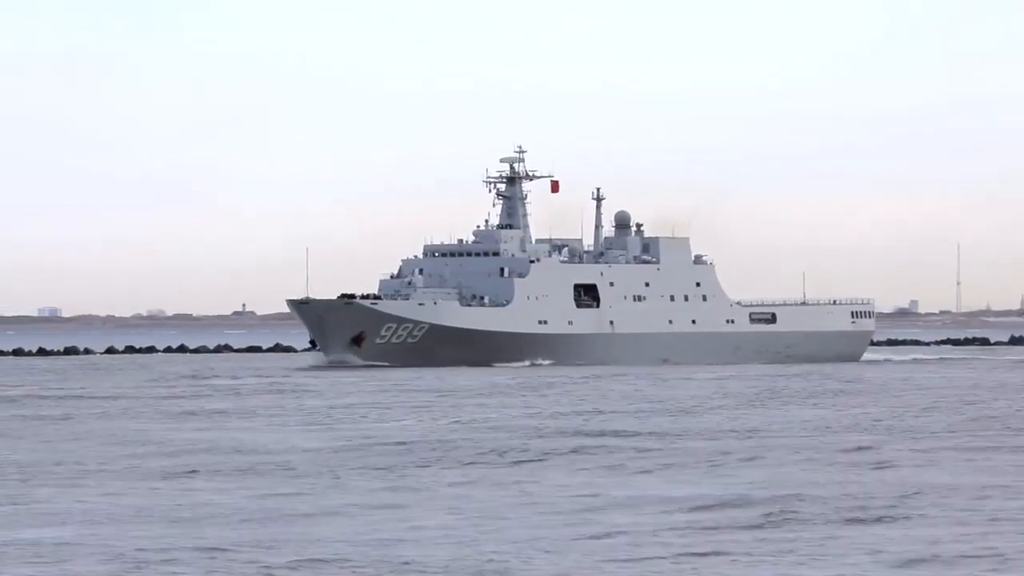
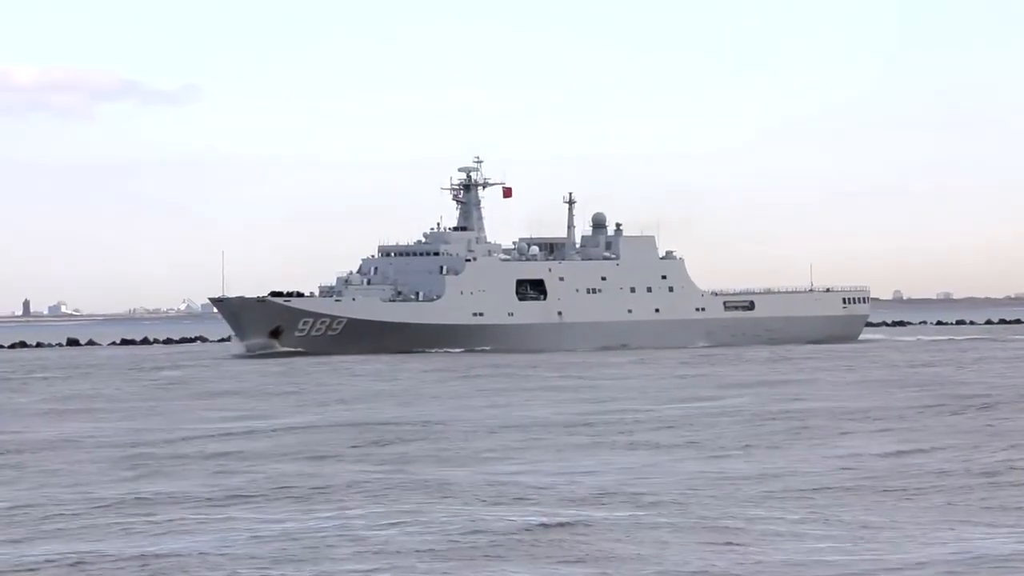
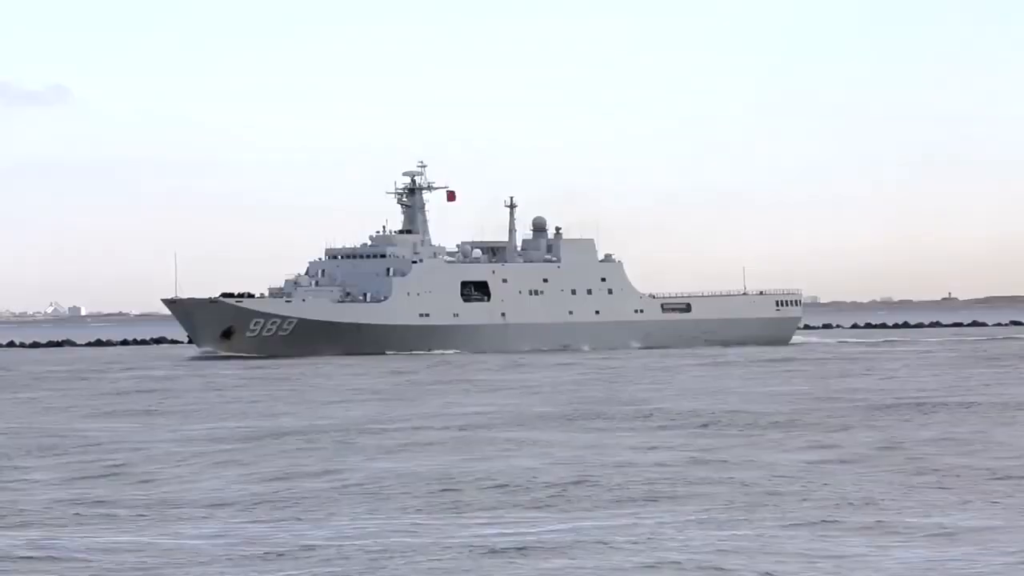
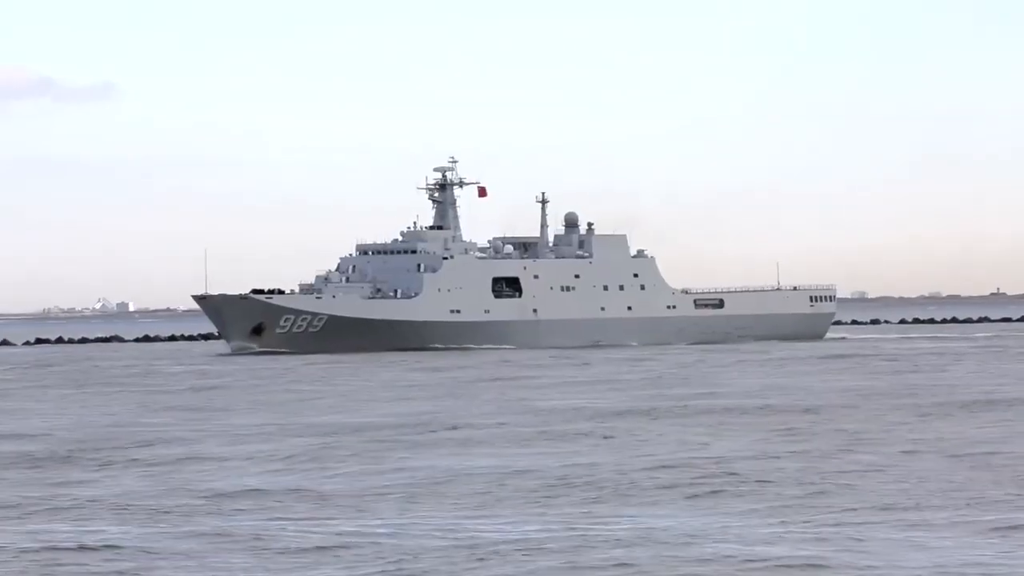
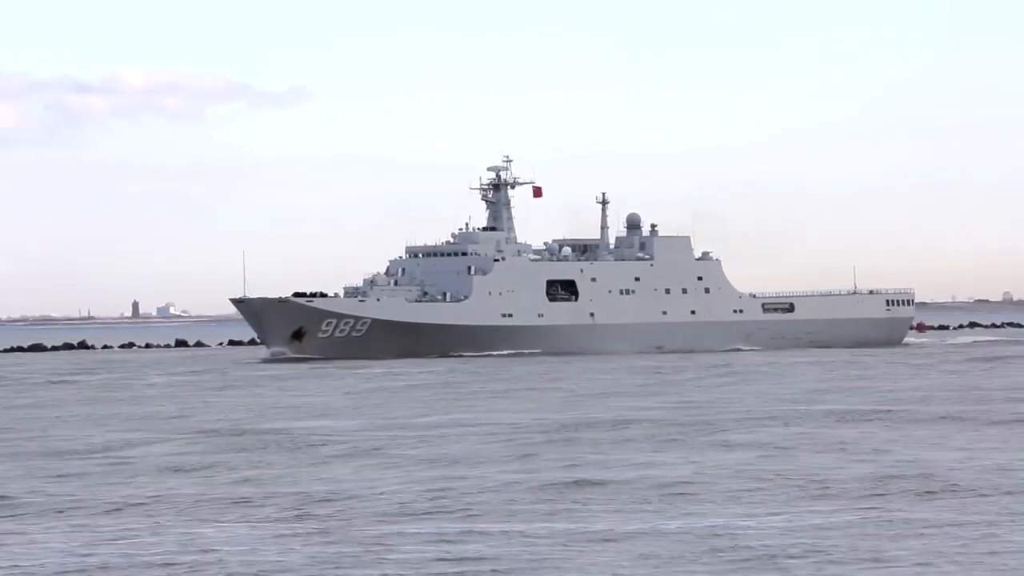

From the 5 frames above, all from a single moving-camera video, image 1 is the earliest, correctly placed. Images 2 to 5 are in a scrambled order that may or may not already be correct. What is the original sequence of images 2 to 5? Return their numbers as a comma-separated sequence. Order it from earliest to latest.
3, 4, 2, 5
